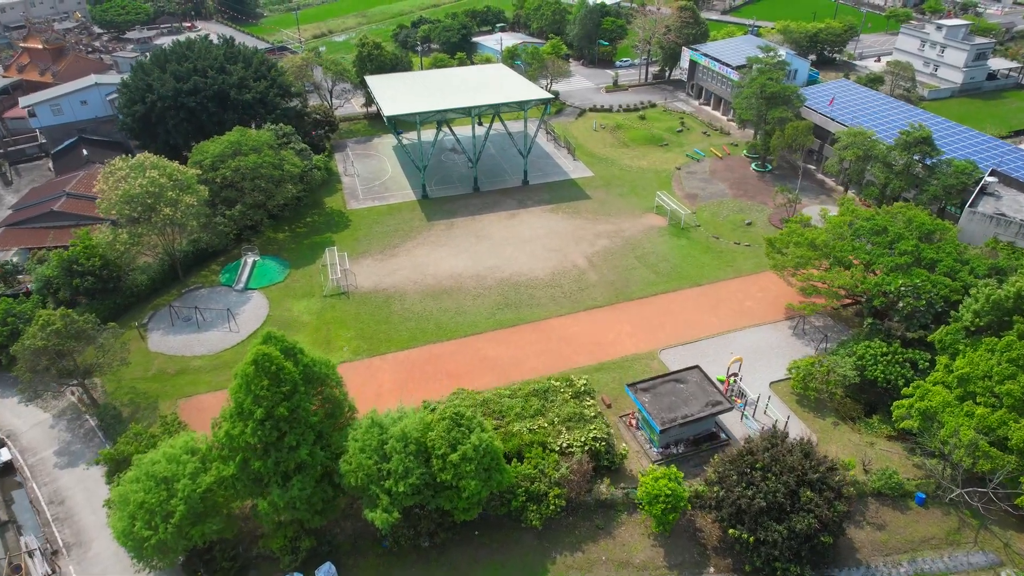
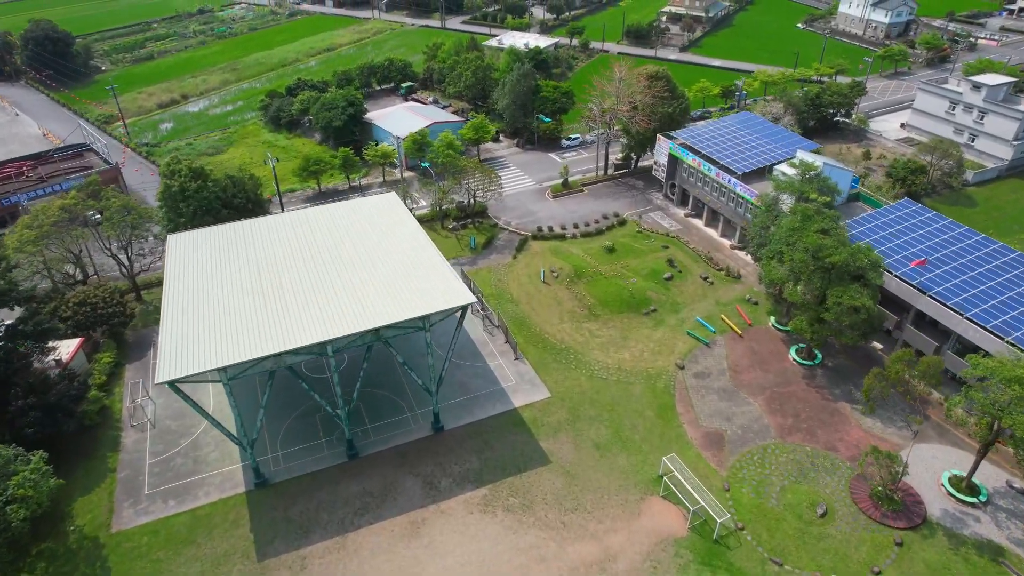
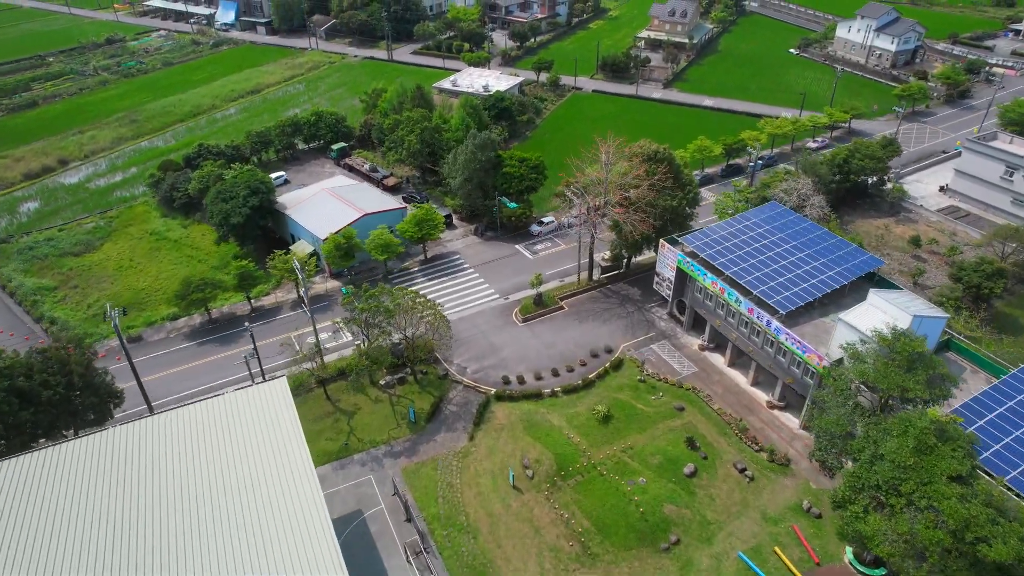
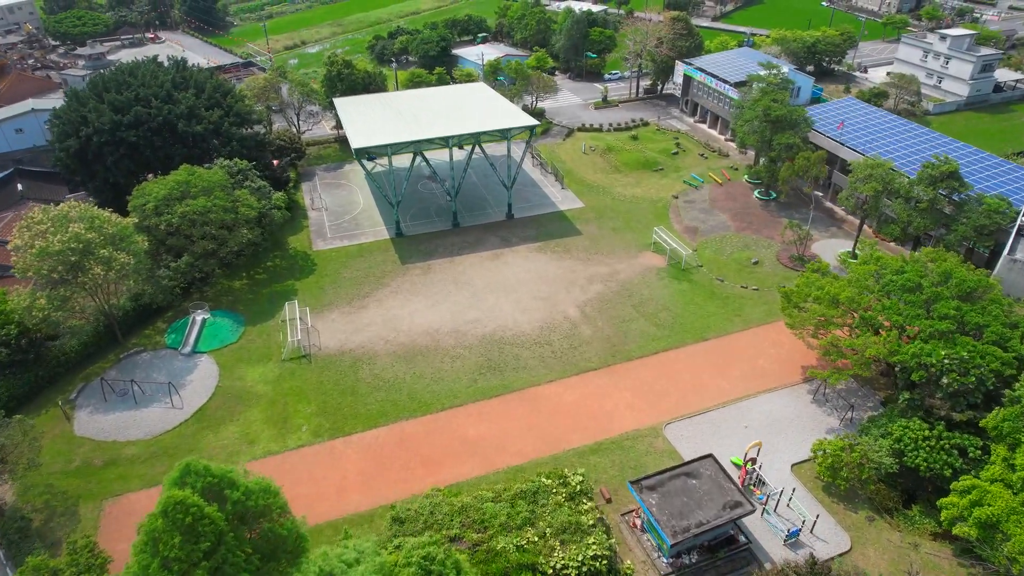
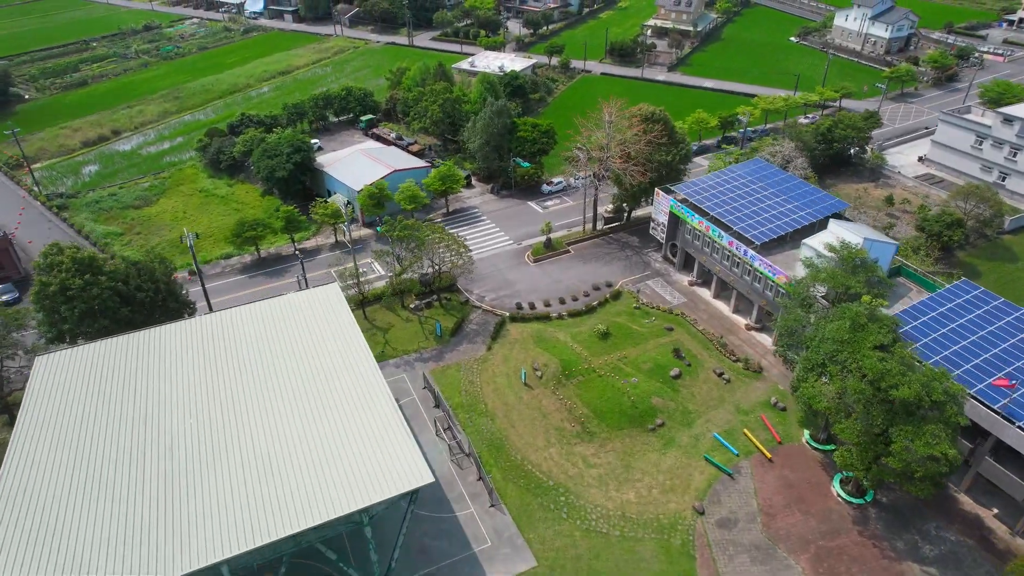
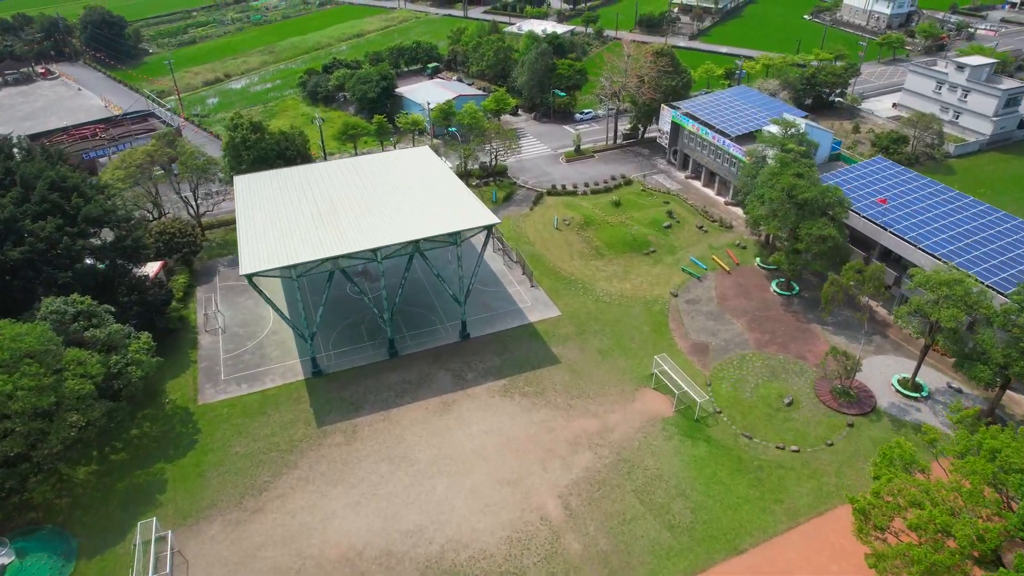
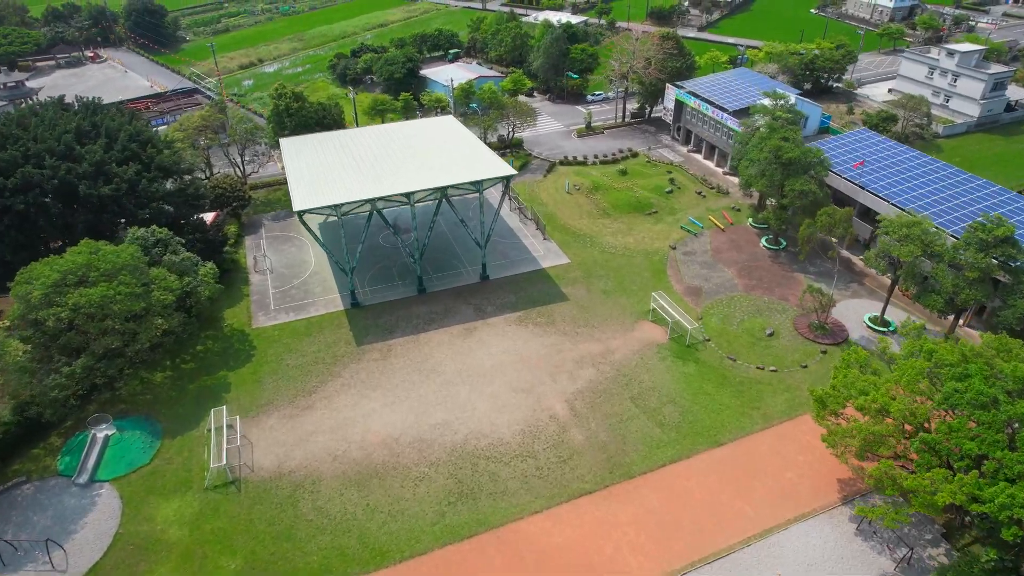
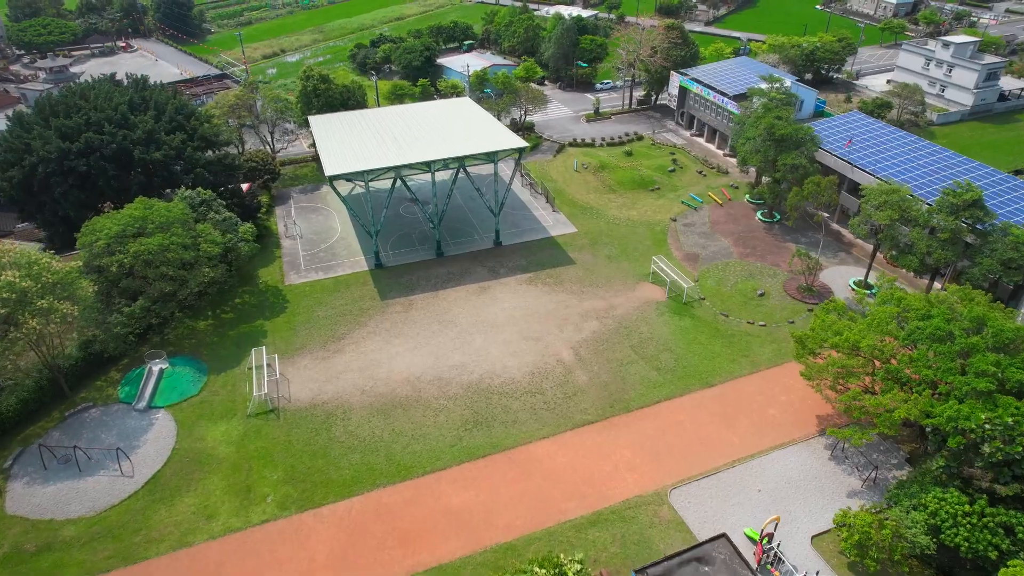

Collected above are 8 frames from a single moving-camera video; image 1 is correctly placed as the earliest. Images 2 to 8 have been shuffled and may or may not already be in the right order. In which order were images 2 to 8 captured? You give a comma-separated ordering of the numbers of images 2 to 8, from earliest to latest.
4, 8, 7, 6, 2, 5, 3
